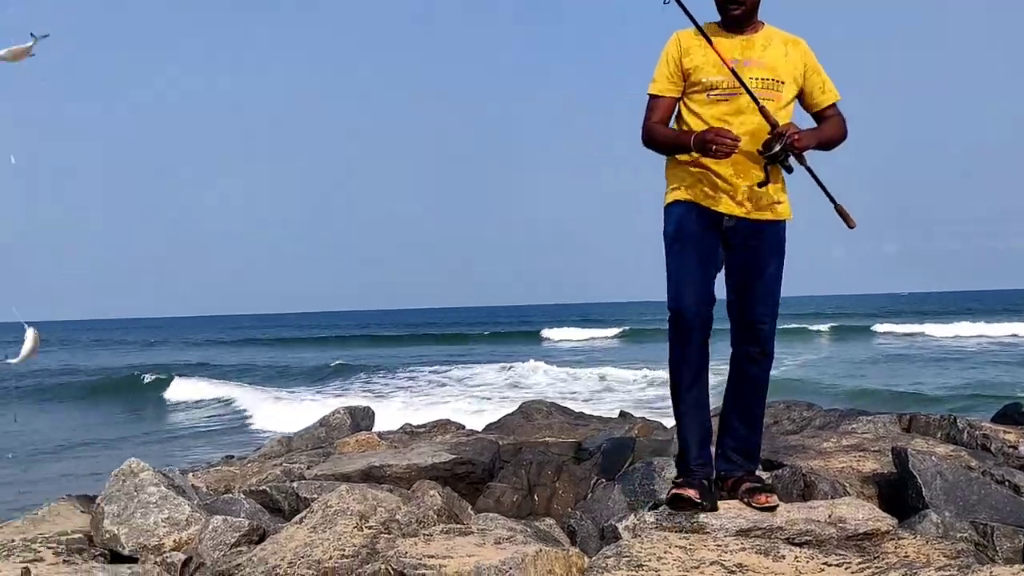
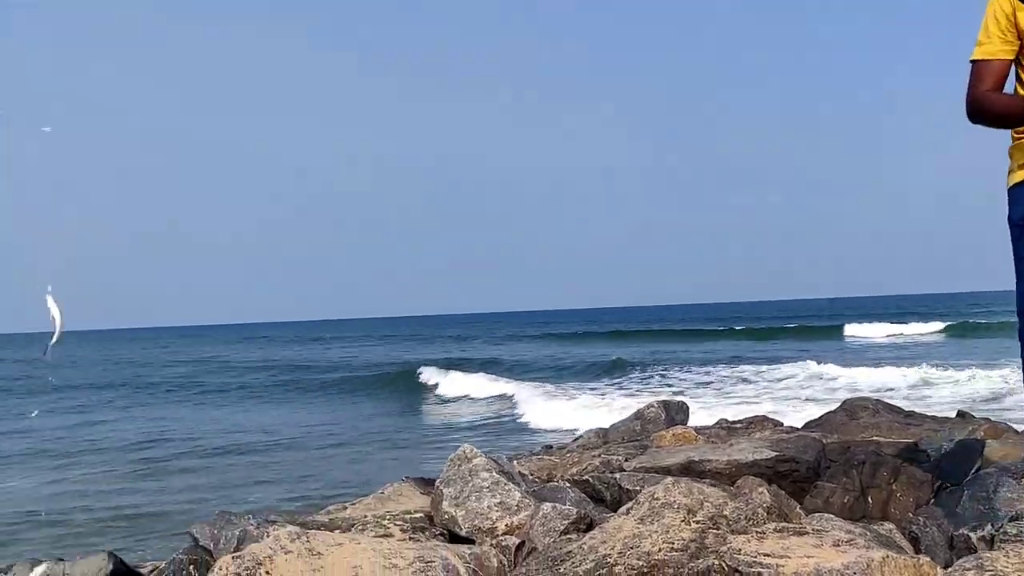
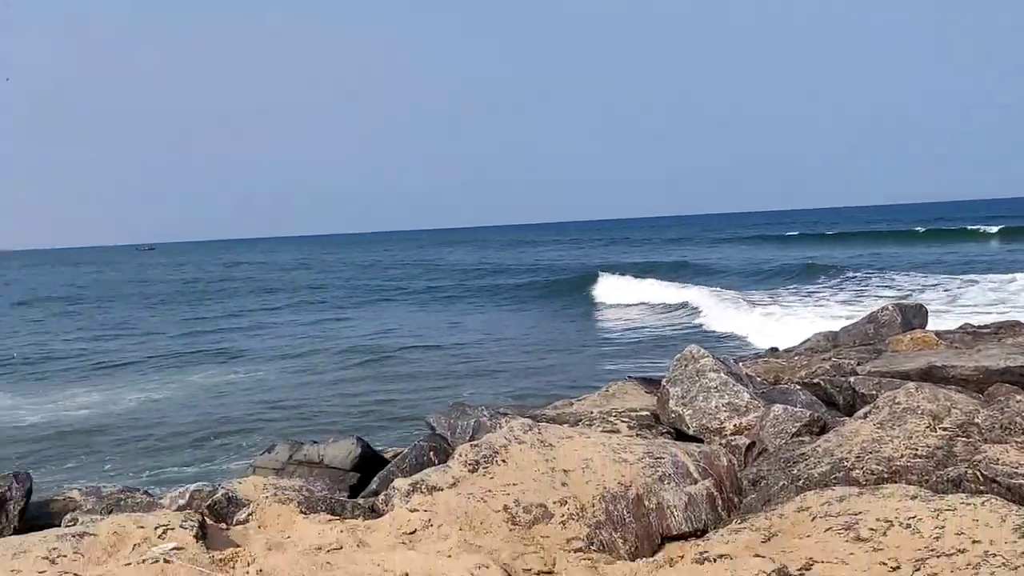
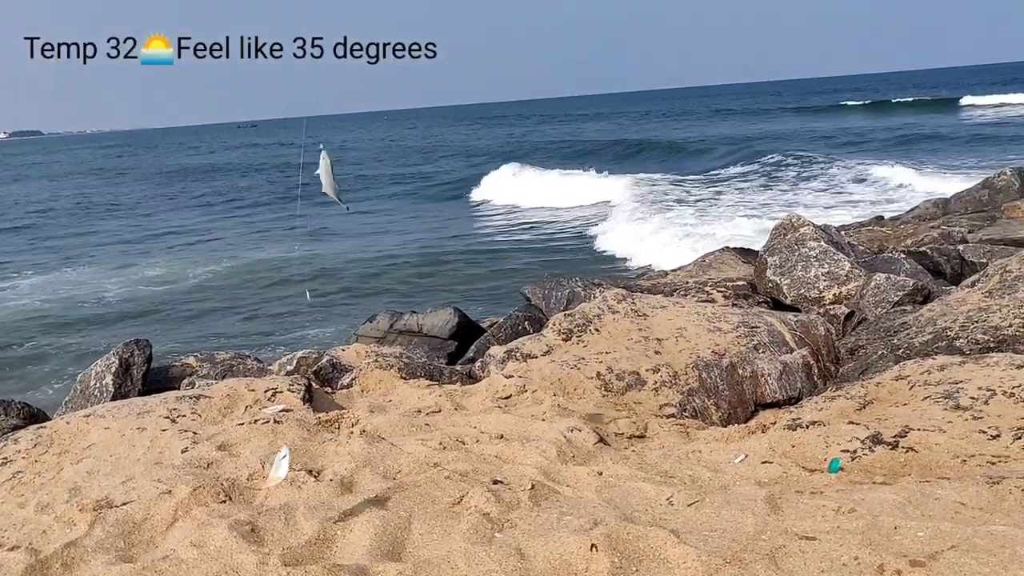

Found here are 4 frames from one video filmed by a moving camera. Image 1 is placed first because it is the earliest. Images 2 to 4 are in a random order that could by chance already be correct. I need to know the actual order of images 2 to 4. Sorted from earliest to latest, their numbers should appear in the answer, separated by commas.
2, 3, 4
